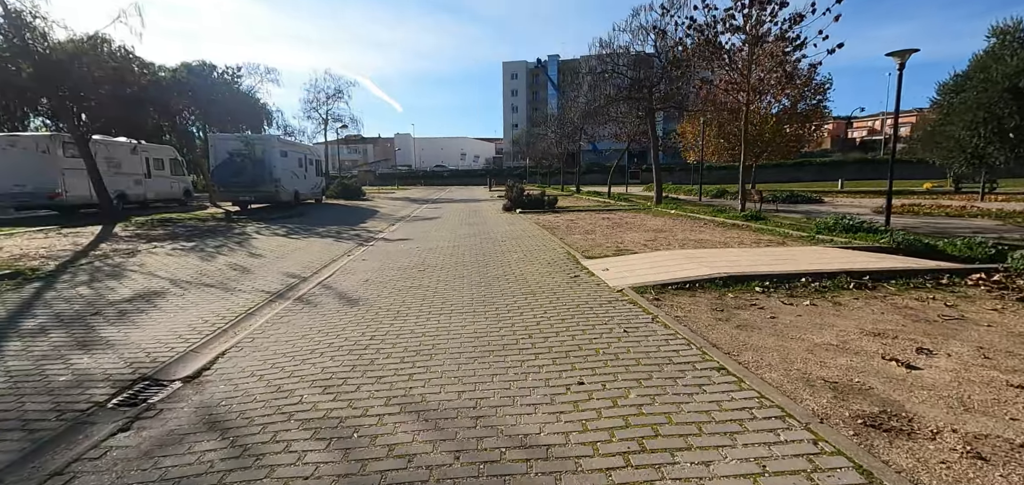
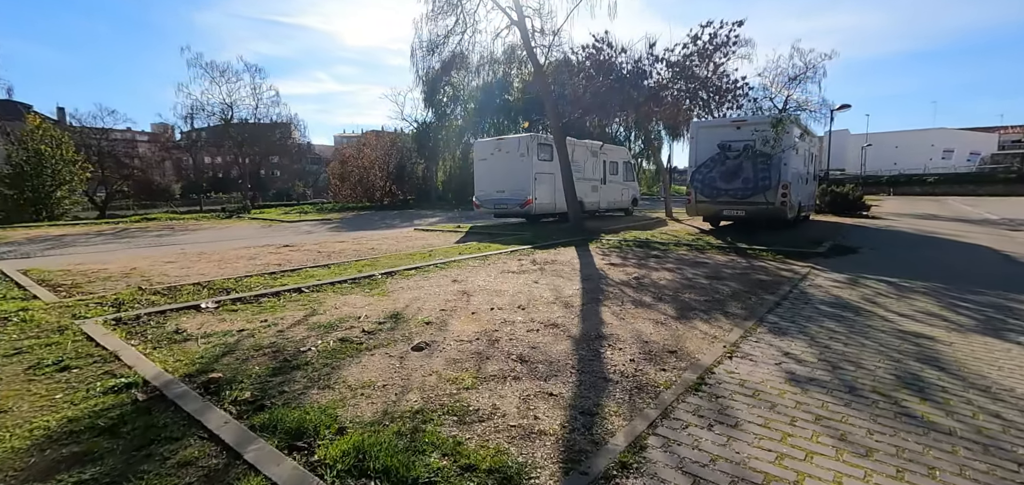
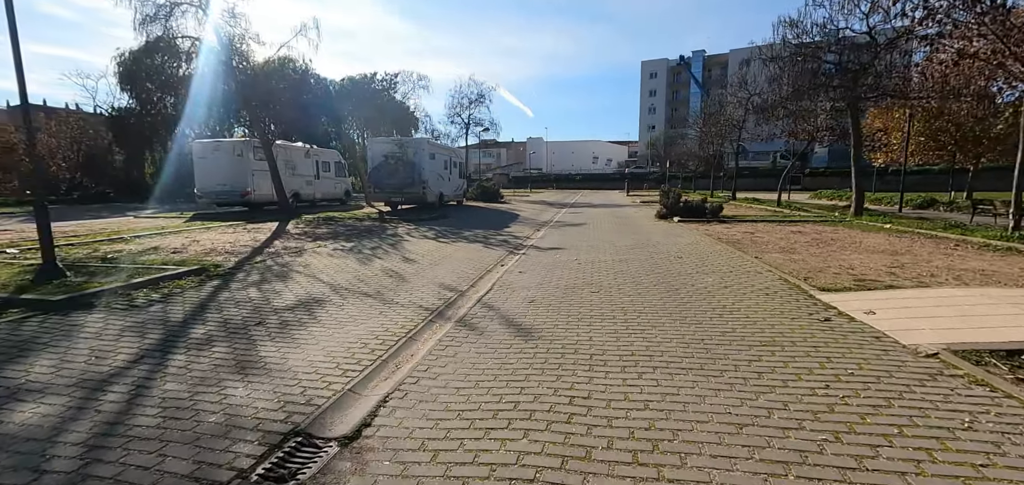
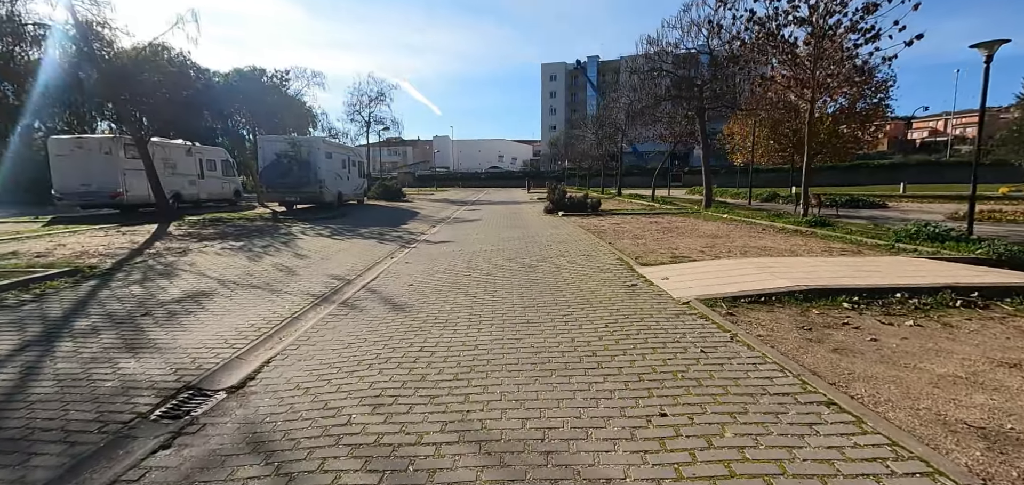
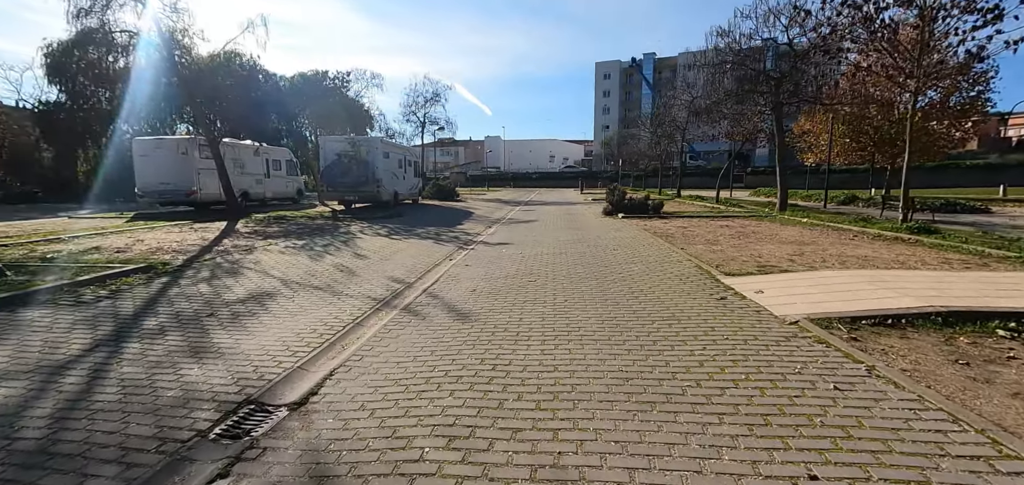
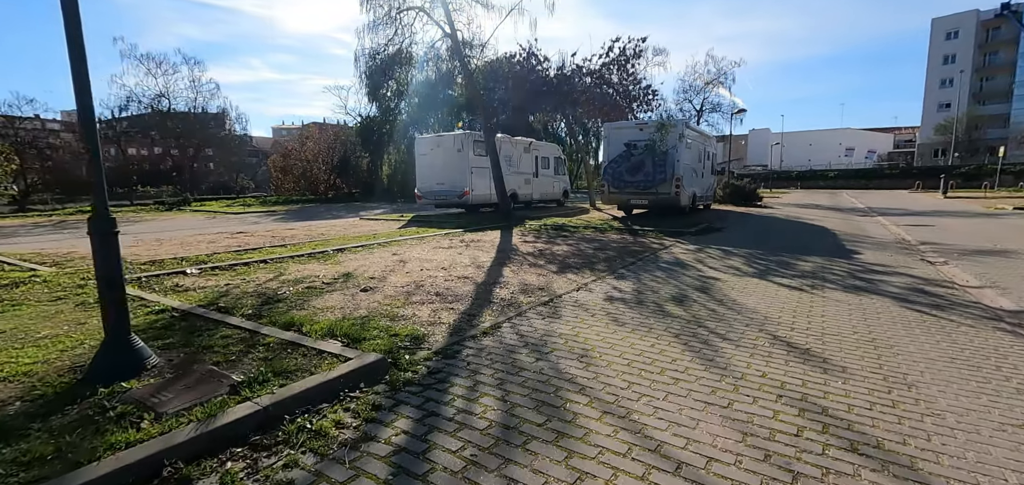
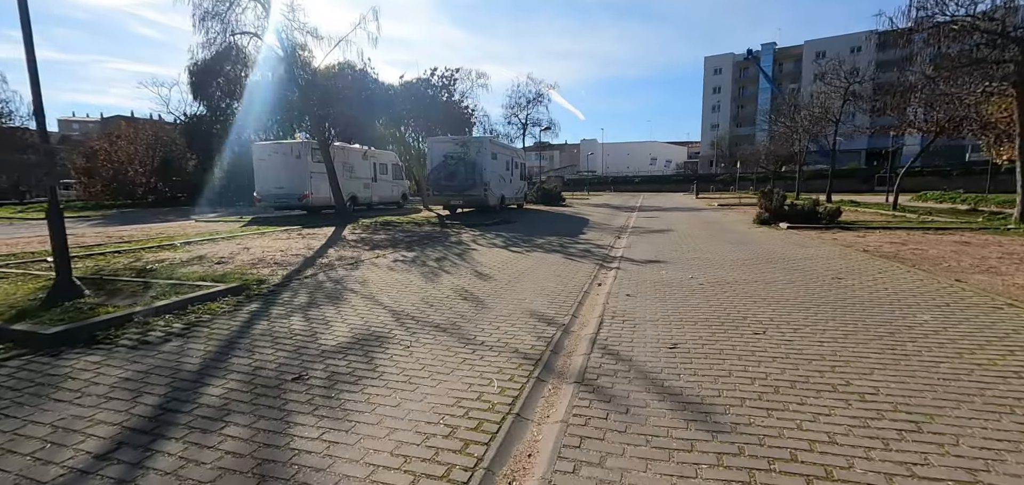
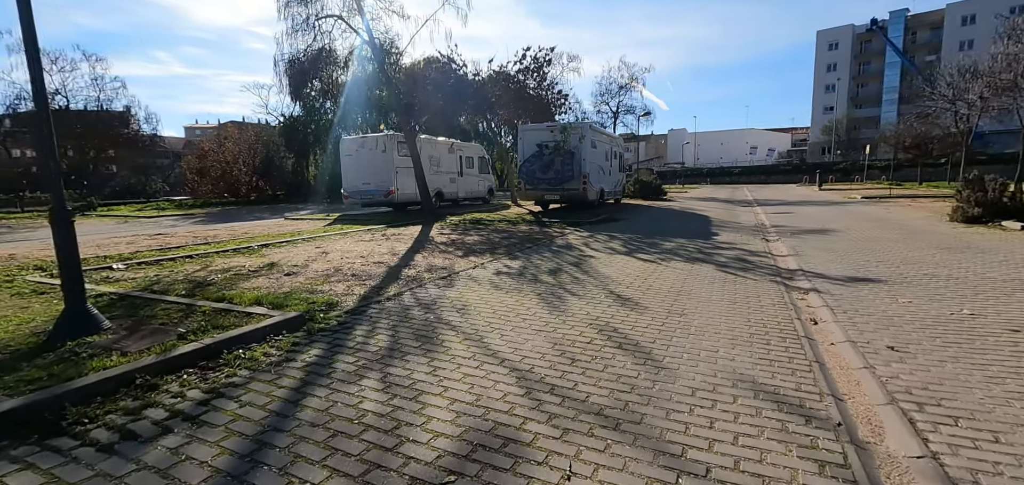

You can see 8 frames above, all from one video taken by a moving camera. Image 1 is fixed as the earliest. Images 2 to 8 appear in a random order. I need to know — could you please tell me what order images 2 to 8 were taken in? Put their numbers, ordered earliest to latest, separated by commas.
4, 5, 3, 7, 8, 6, 2
